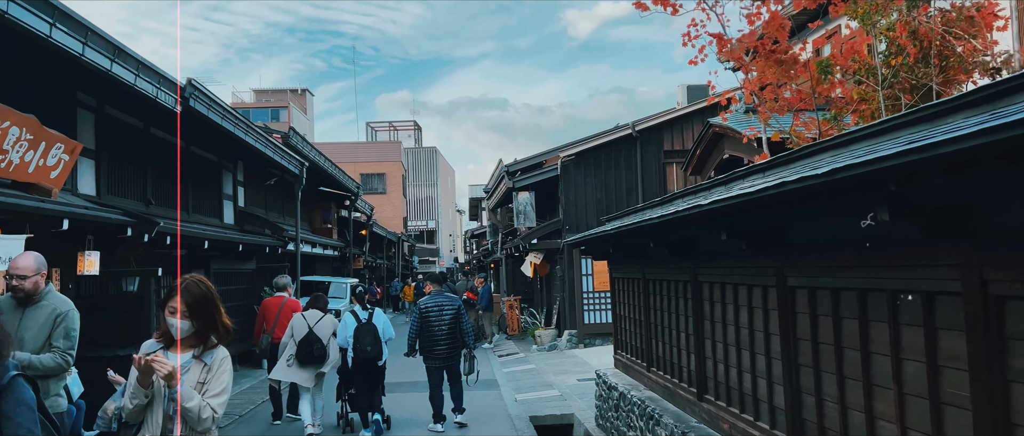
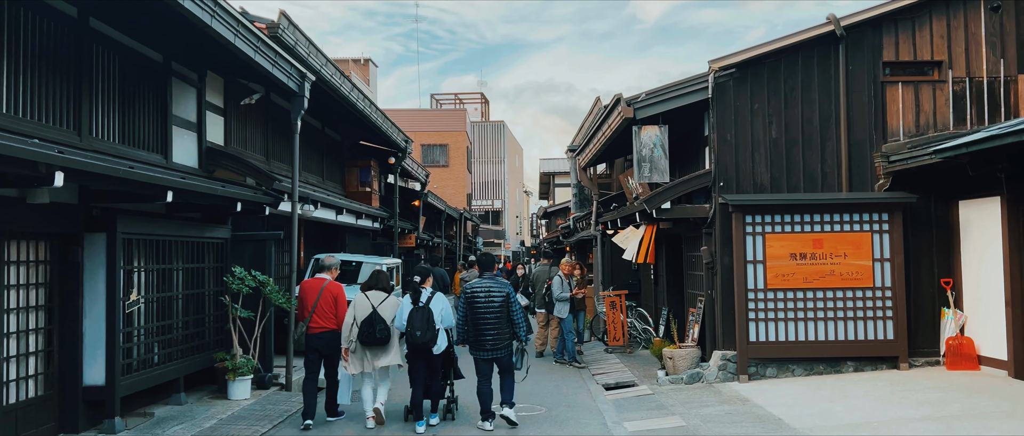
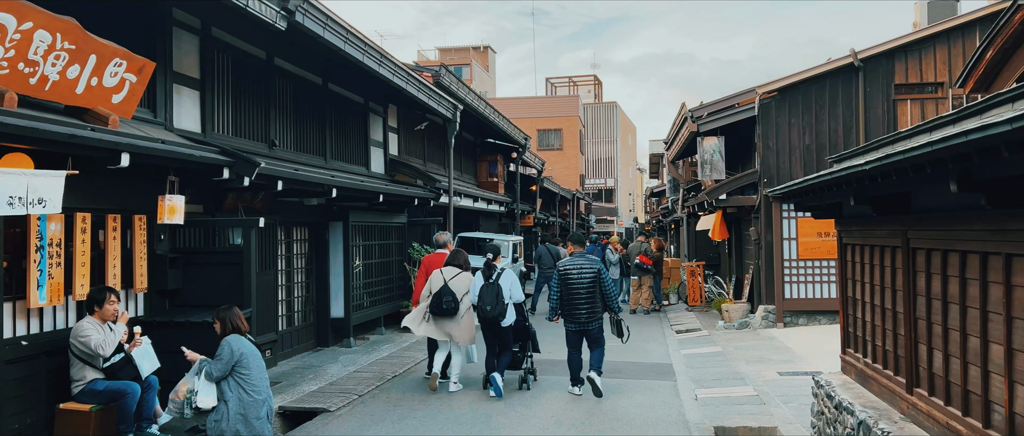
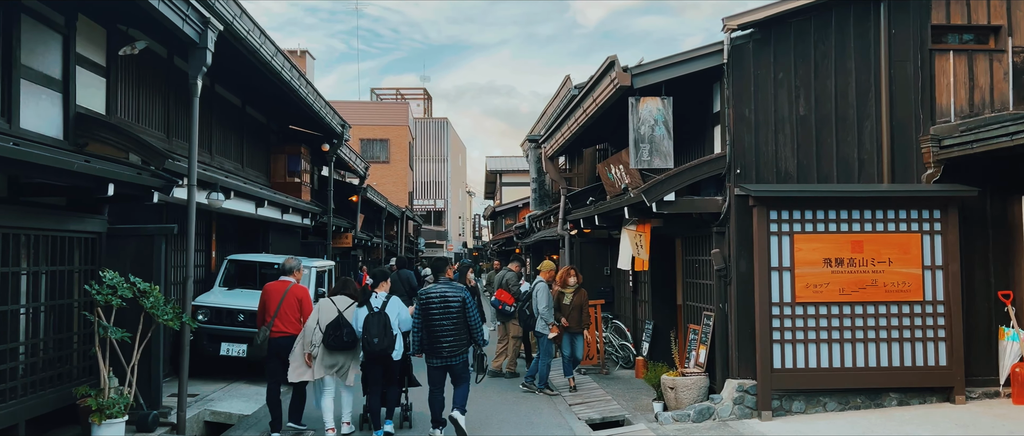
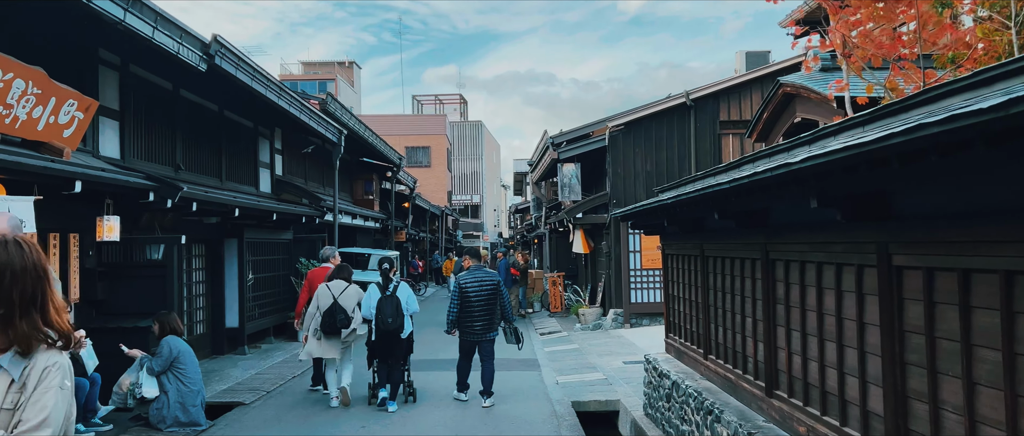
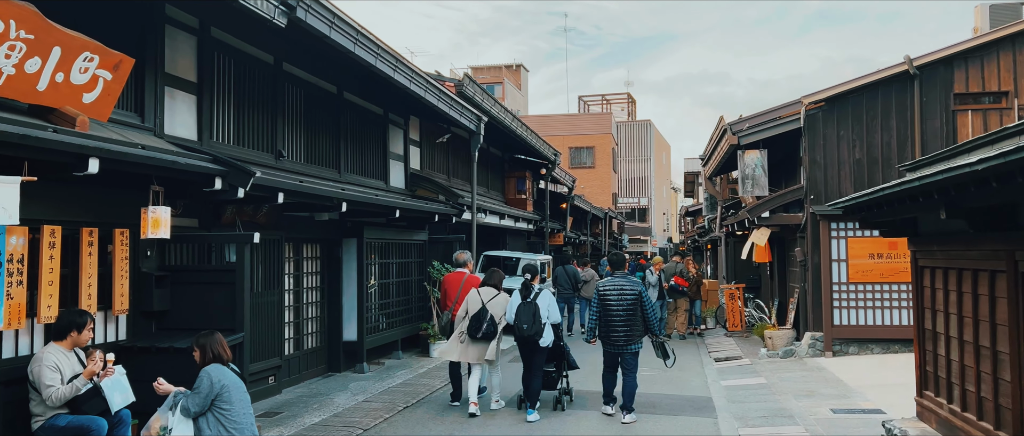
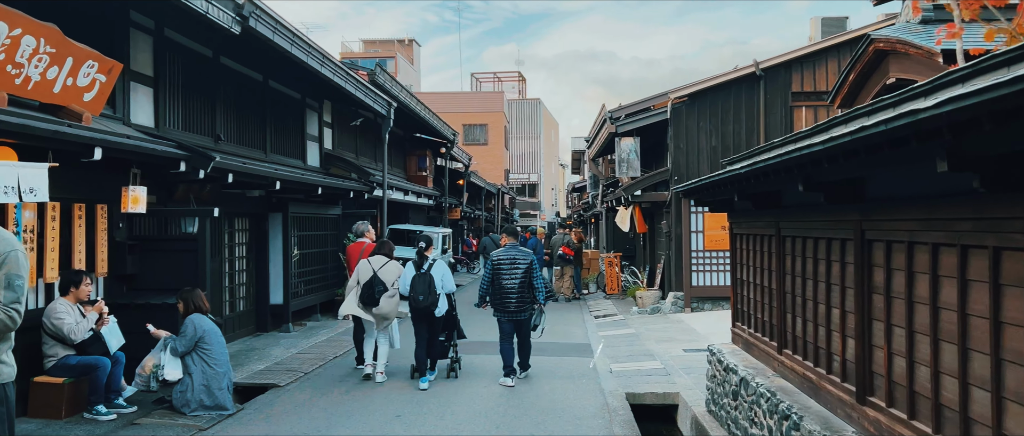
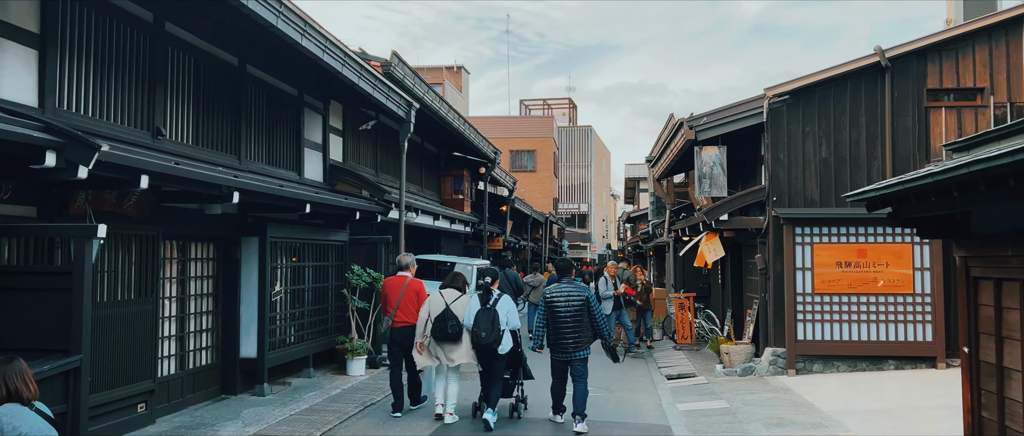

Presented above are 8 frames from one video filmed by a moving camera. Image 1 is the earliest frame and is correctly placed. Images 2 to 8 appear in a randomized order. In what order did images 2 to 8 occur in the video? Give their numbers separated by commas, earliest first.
5, 7, 3, 6, 8, 2, 4
